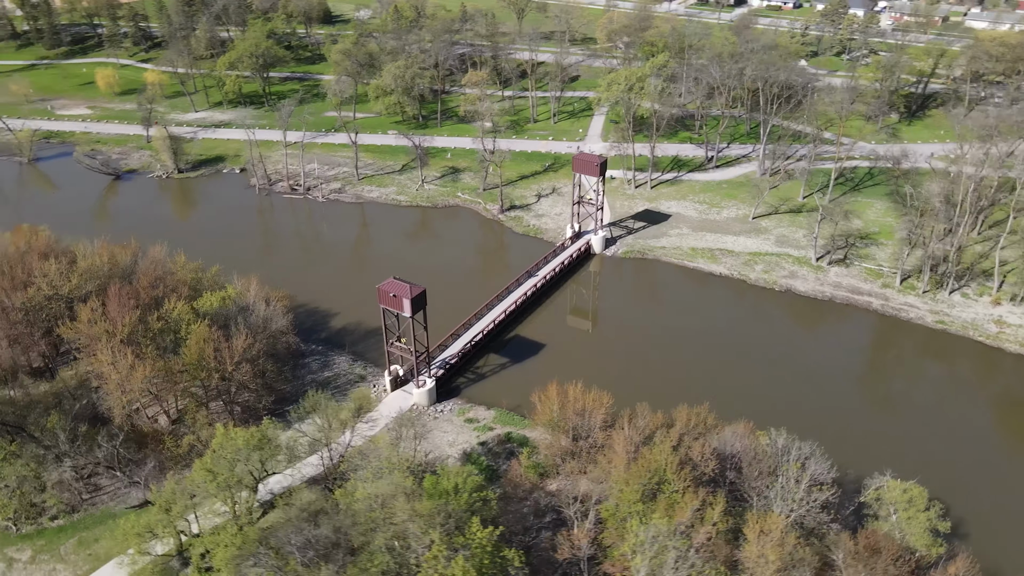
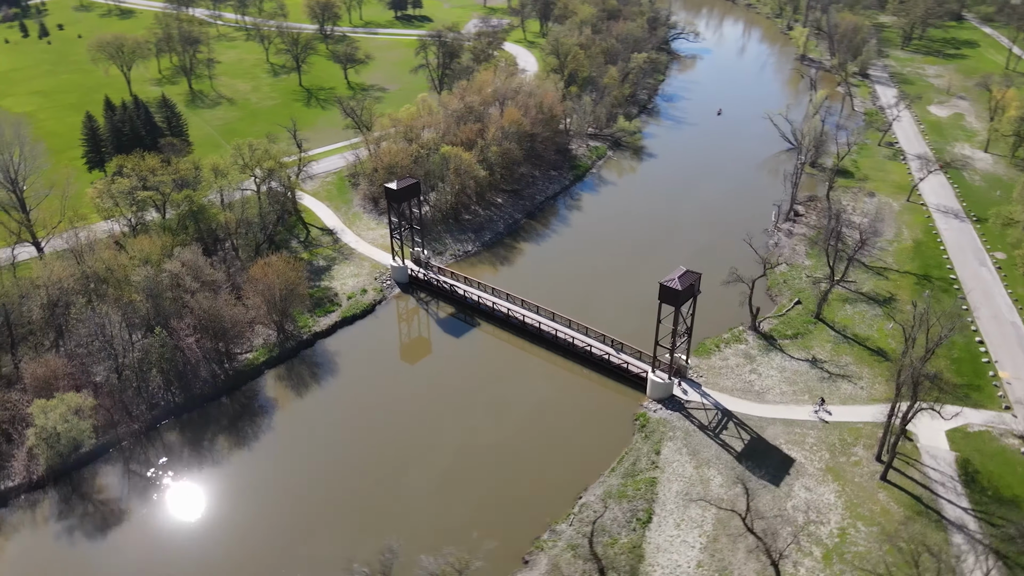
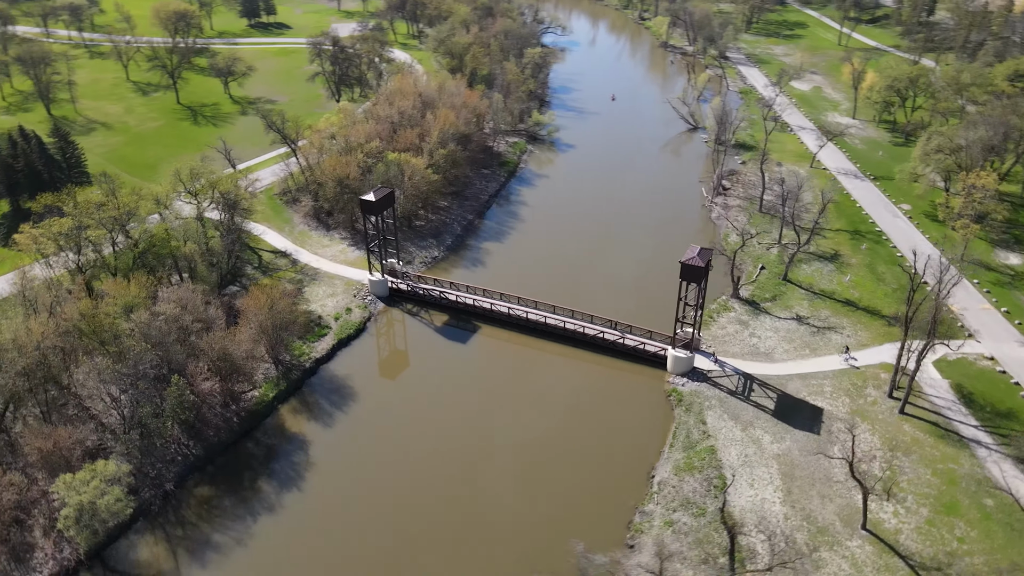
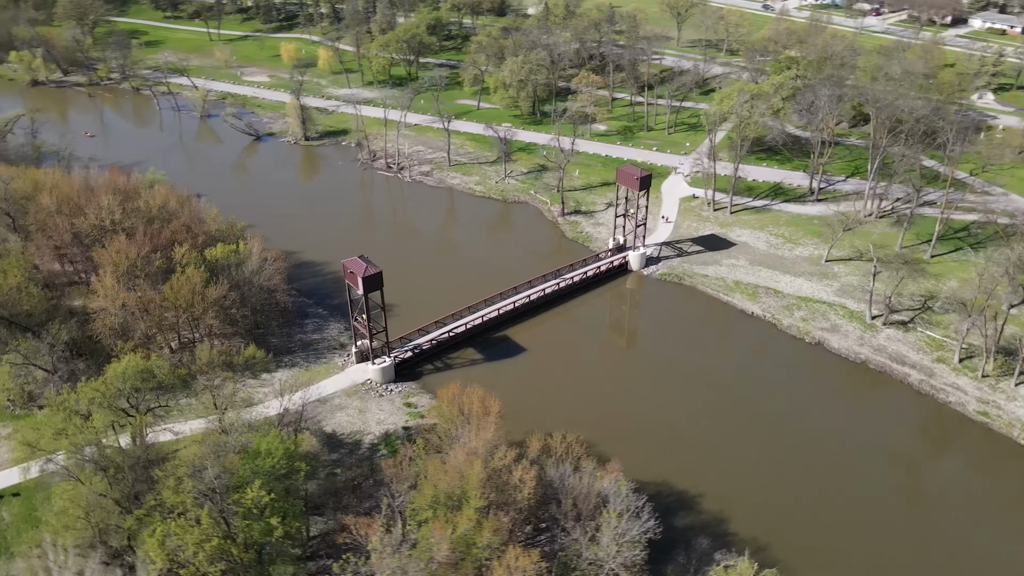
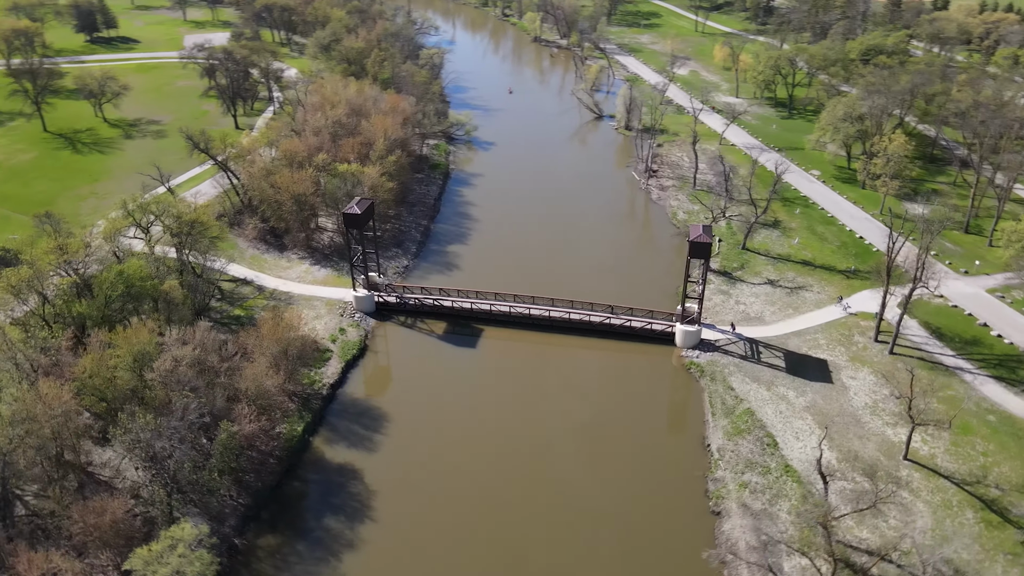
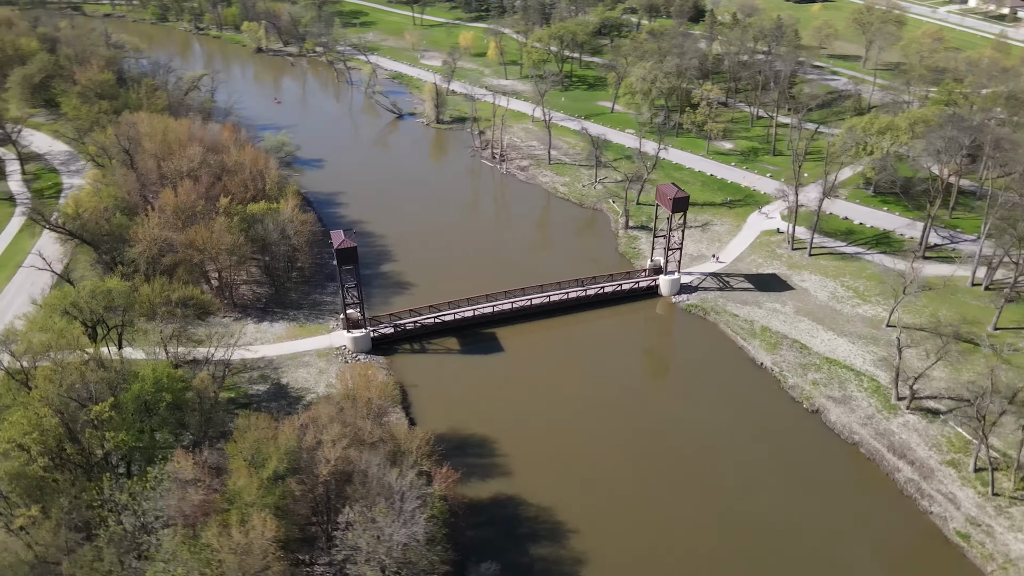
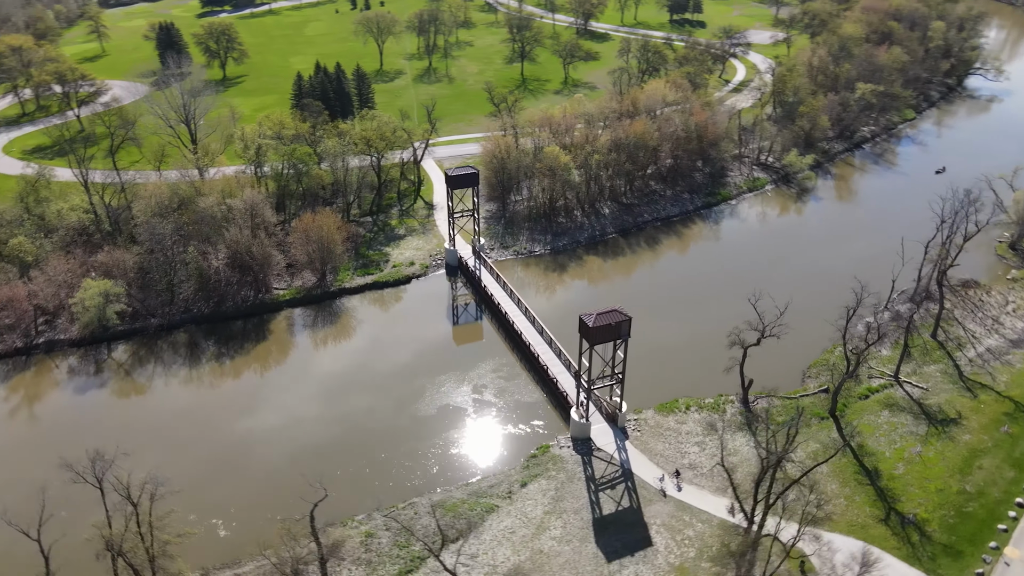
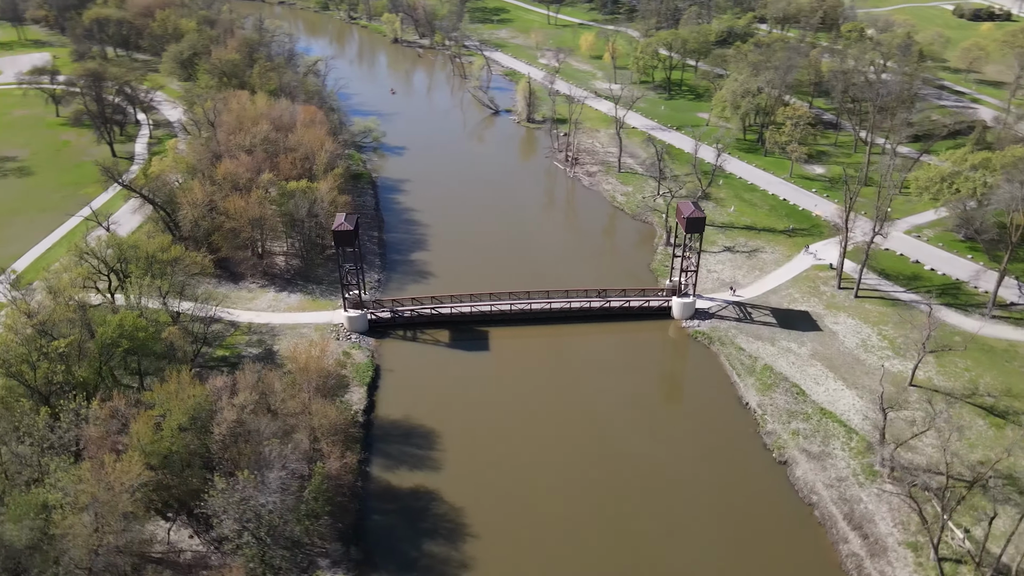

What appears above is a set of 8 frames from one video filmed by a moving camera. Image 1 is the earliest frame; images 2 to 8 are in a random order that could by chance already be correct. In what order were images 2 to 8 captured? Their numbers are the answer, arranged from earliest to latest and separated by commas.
4, 6, 8, 5, 3, 2, 7
